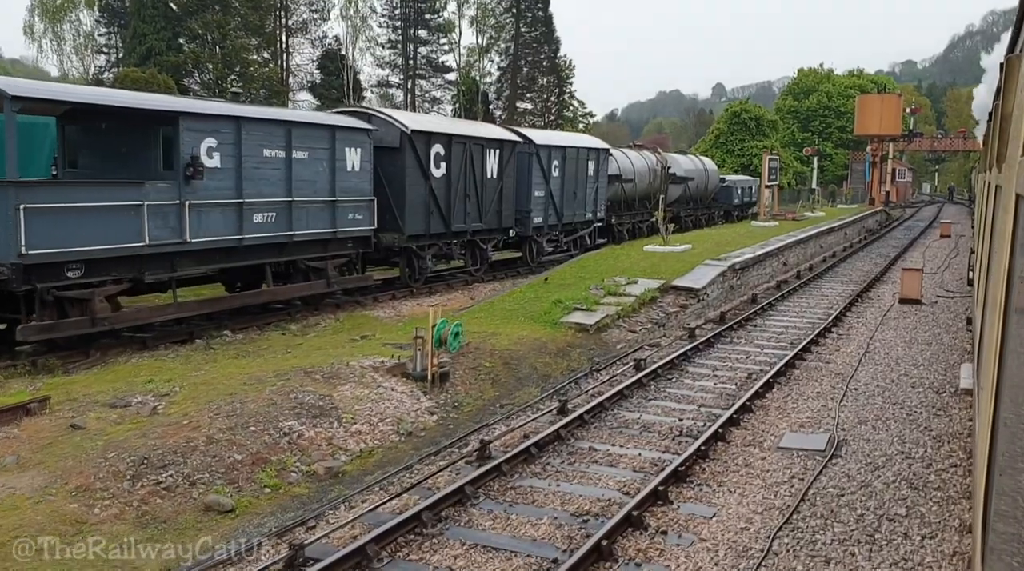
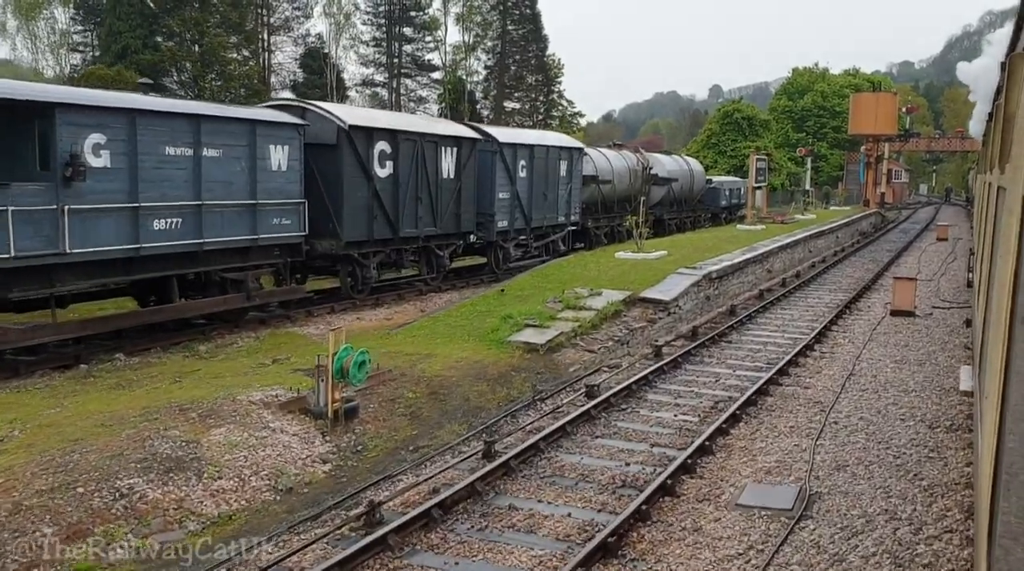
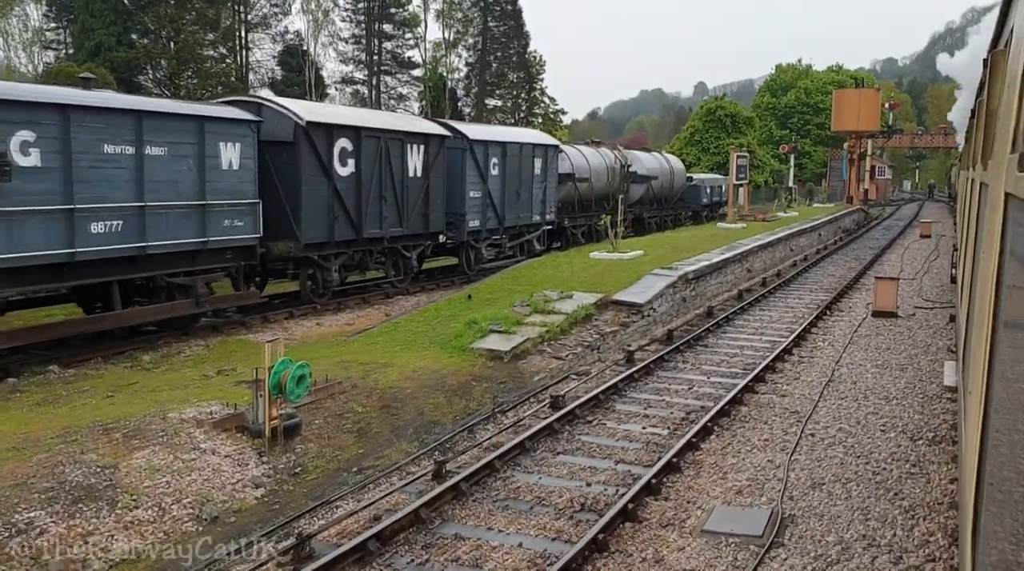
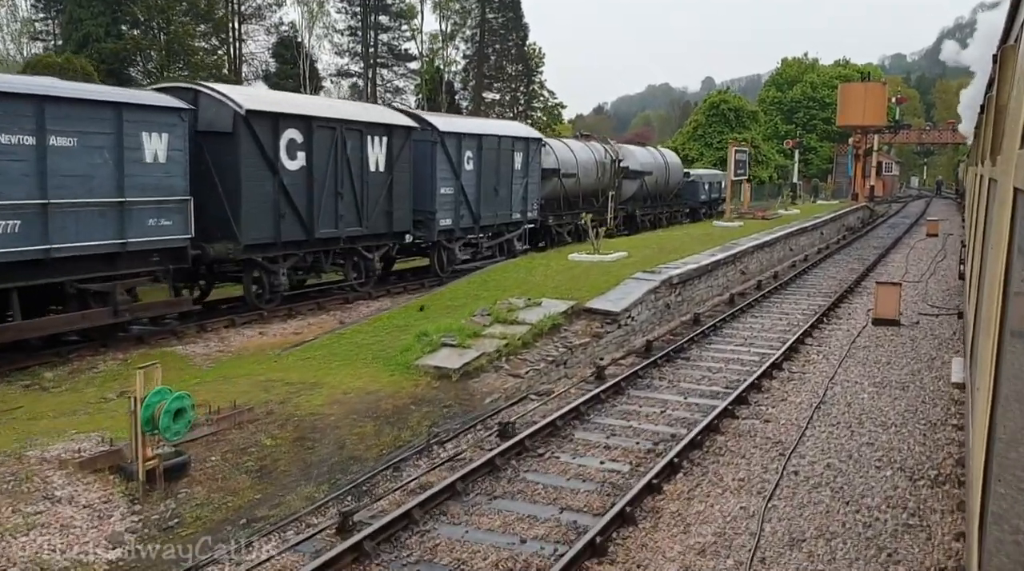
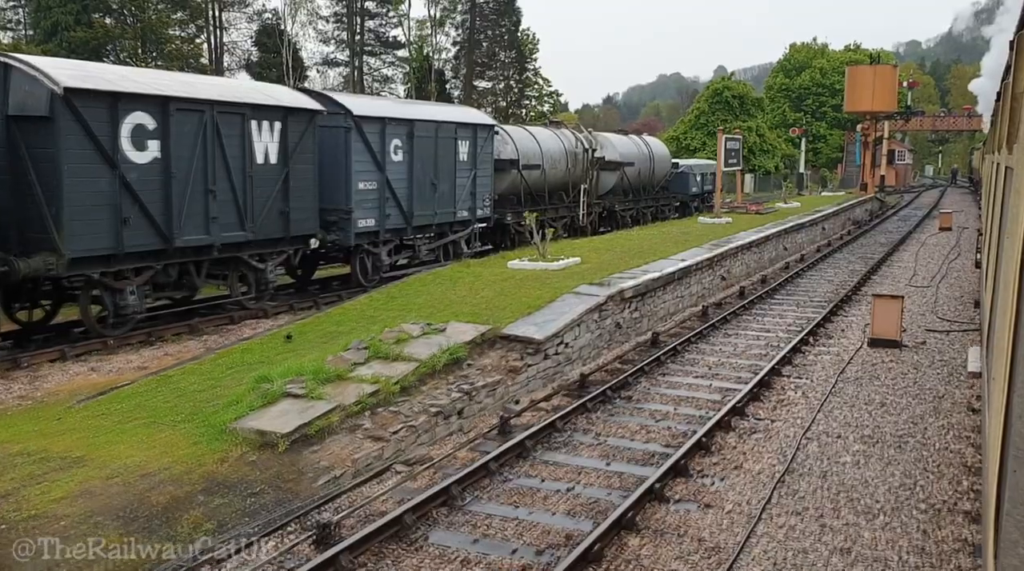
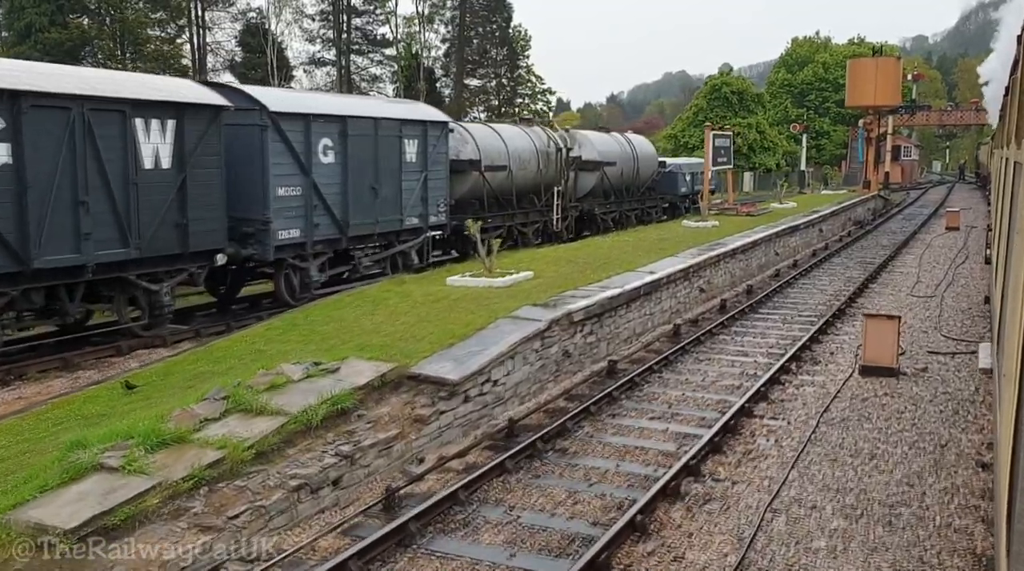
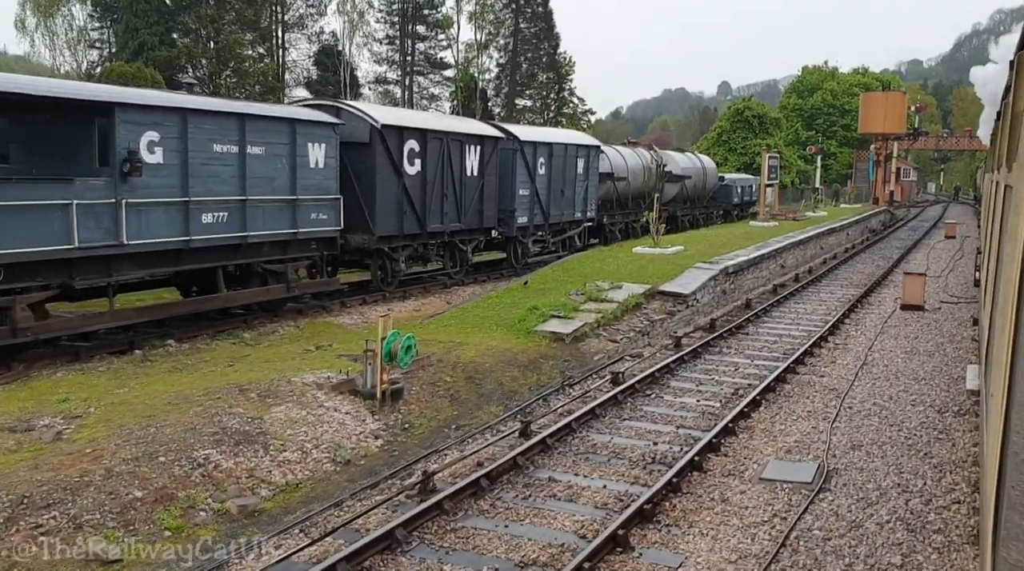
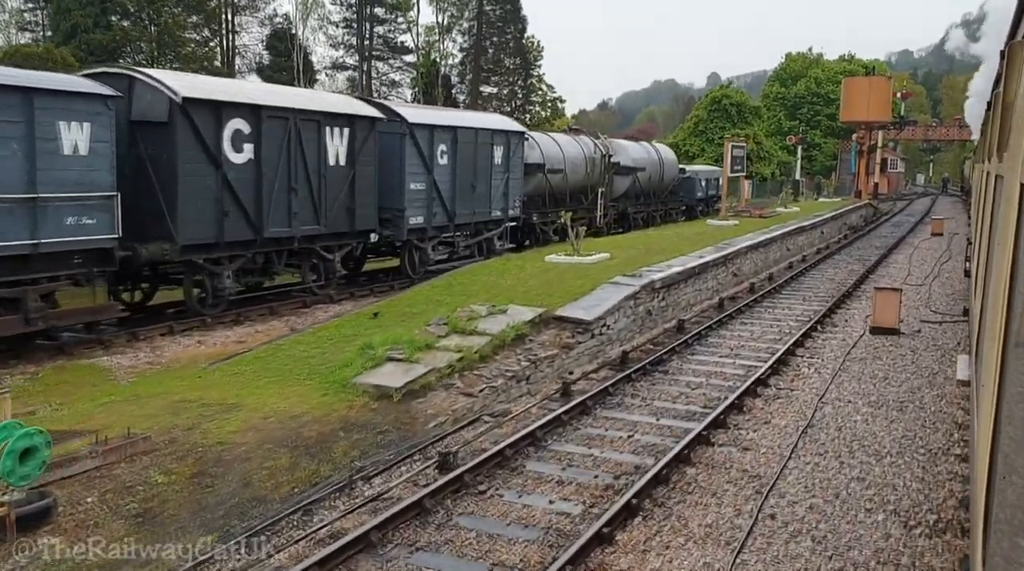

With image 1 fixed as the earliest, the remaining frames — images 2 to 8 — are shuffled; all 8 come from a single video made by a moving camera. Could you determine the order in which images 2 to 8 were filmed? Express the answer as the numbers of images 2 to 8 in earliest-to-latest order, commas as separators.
7, 2, 3, 4, 8, 5, 6
